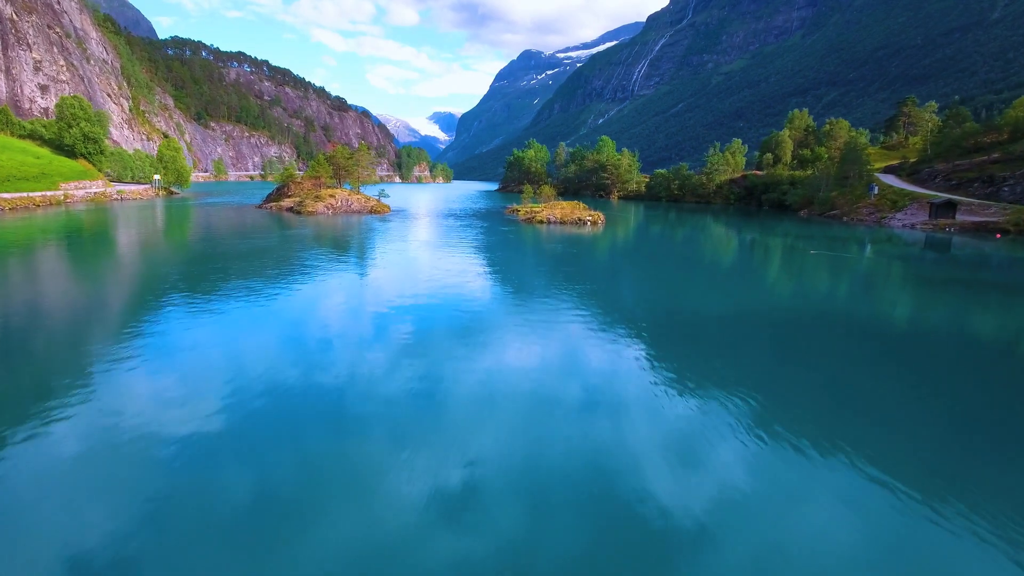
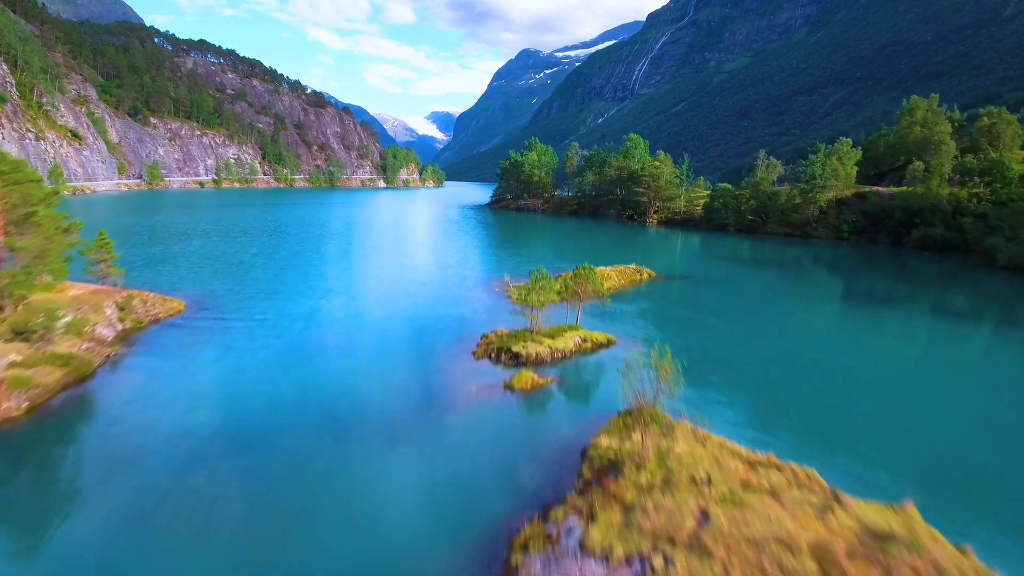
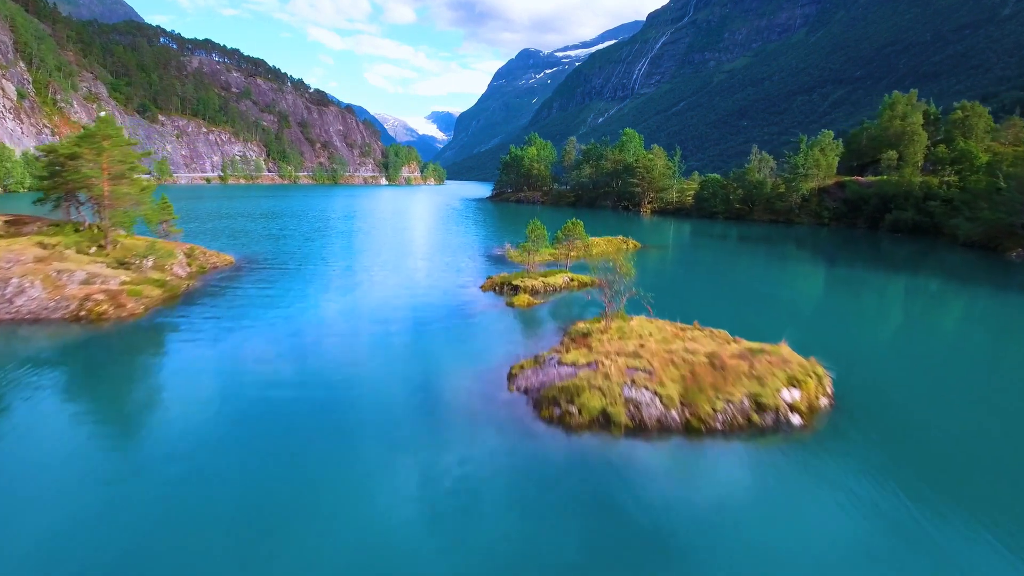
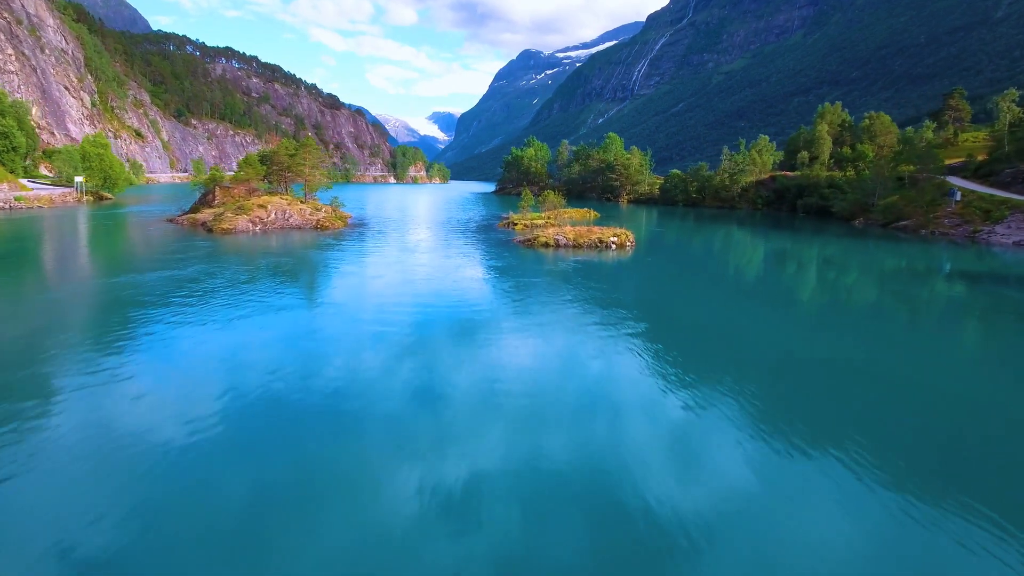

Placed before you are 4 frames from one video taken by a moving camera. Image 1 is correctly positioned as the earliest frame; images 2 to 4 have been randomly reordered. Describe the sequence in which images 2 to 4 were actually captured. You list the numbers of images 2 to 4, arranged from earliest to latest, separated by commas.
4, 3, 2
